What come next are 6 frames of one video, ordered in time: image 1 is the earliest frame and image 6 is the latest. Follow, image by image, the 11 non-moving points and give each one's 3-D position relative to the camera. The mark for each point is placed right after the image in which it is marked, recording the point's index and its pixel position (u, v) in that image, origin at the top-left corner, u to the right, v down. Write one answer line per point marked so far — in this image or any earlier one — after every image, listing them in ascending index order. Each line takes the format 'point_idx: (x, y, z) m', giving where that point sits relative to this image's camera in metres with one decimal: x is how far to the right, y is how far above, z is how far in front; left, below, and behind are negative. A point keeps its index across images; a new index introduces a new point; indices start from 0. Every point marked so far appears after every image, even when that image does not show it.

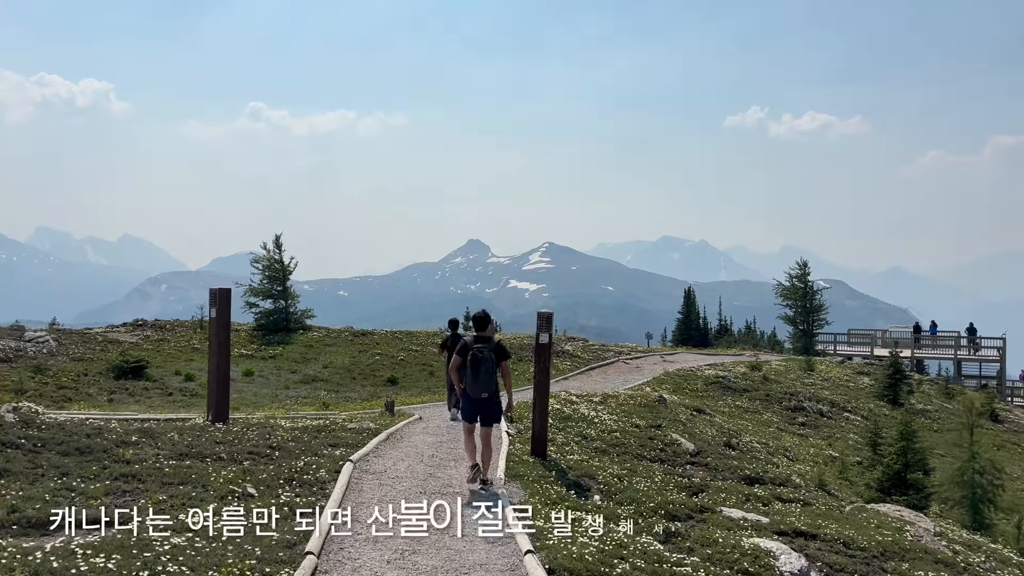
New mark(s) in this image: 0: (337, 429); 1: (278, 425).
0: (-4.8, -3.8, +18.8) m
1: (-6.5, -3.7, +18.9) m
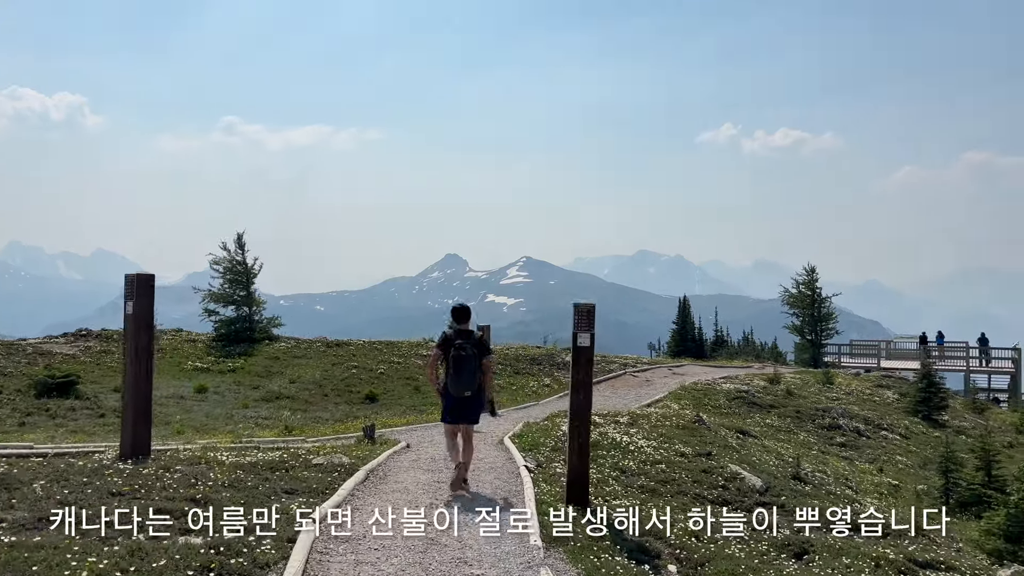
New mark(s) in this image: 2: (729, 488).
0: (-4.4, -3.6, +14.0) m
1: (-6.0, -3.5, +14.0) m
2: (+5.0, -4.5, +15.8) m
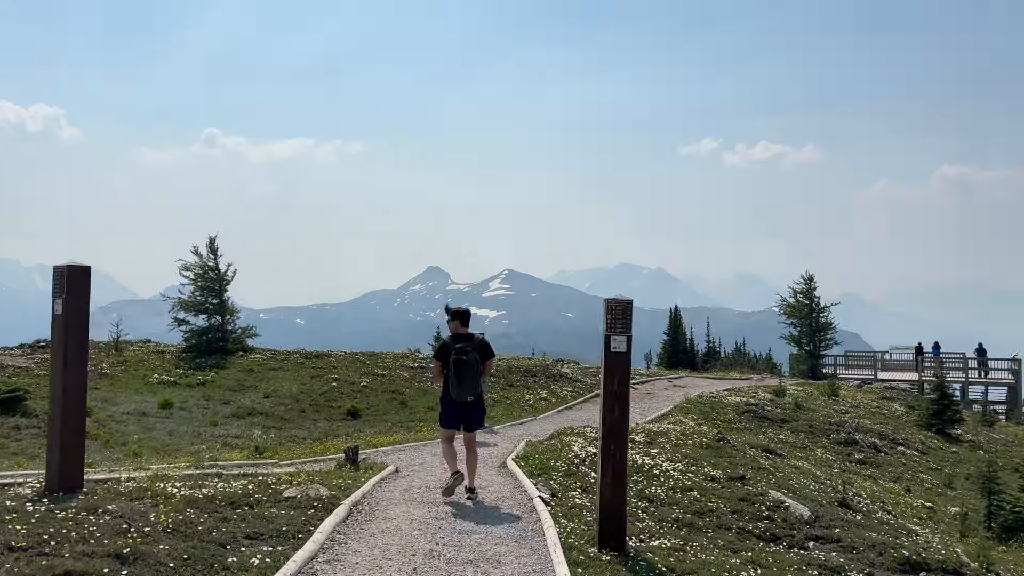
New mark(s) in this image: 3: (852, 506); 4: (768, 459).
0: (-4.2, -3.5, +11.5) m
1: (-5.8, -3.4, +11.5) m
2: (+5.1, -4.5, +13.5) m
3: (+7.7, -4.9, +15.7) m
4: (+7.0, -4.7, +18.9) m
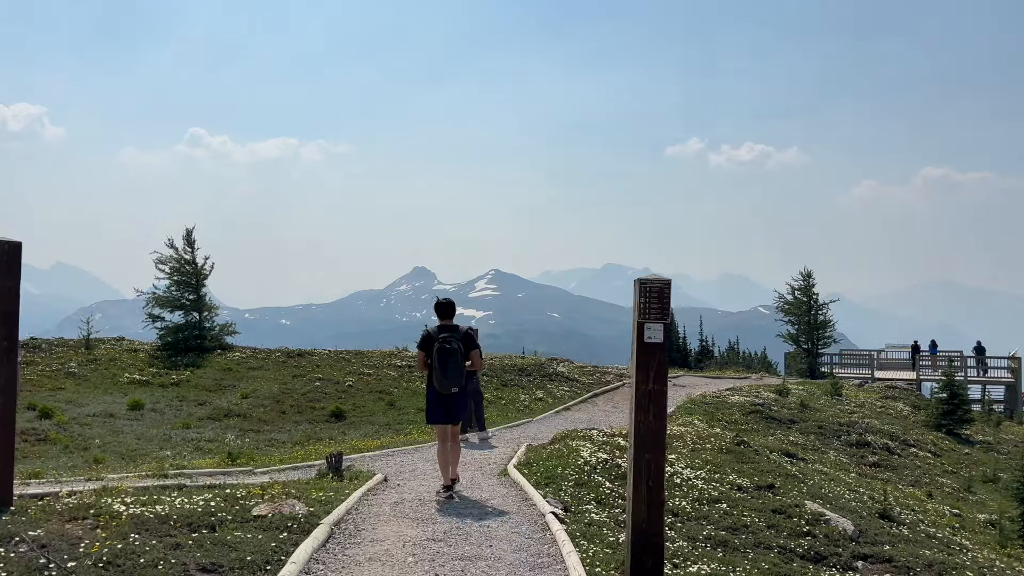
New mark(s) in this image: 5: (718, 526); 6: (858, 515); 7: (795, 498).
0: (-4.0, -3.2, +9.7) m
1: (-5.6, -3.1, +9.7) m
2: (+5.2, -4.2, +11.9) m
3: (+7.8, -4.7, +14.1) m
4: (+7.0, -4.4, +17.4) m
5: (+3.5, -4.0, +11.6) m
6: (+6.6, -4.4, +13.3) m
7: (+5.5, -4.1, +13.5) m
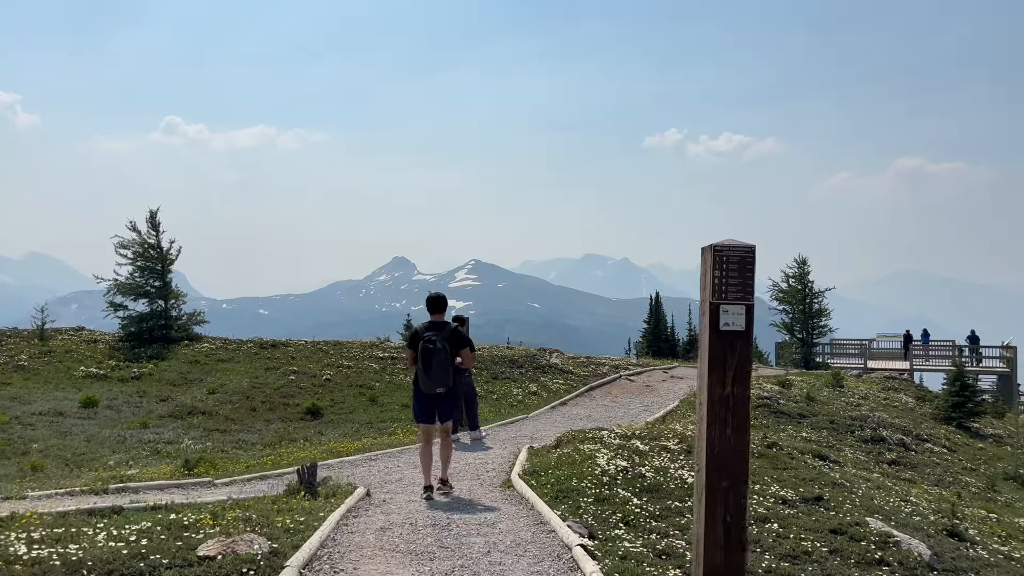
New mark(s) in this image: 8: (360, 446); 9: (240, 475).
0: (-3.8, -2.9, +7.4) m
1: (-5.4, -2.8, +7.4) m
2: (+5.4, -3.9, +9.9) m
3: (+7.9, -4.3, +12.2) m
4: (+7.0, -4.0, +15.4) m
5: (+3.6, -3.7, +9.6) m
6: (+6.8, -4.0, +11.3) m
7: (+5.7, -3.8, +11.5) m
8: (-4.0, -4.2, +18.4) m
9: (-5.8, -4.0, +14.8) m
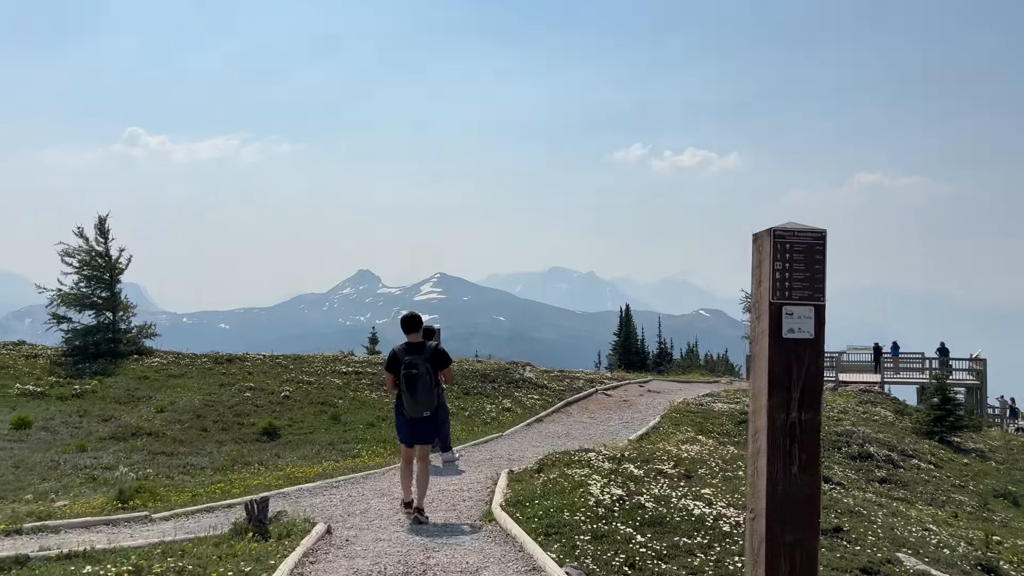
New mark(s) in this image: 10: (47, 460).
0: (-3.8, -2.9, +5.7) m
1: (-5.4, -2.8, +5.6) m
2: (+5.3, -4.0, +8.6) m
3: (+7.6, -4.4, +11.0) m
4: (+6.6, -4.2, +14.2) m
5: (+3.5, -3.7, +8.2) m
6: (+6.6, -4.1, +10.1) m
7: (+5.4, -3.9, +10.3) m
8: (-4.6, -4.4, +16.7) m
9: (-6.1, -4.1, +12.9) m
10: (-12.6, -4.7, +18.8) m
